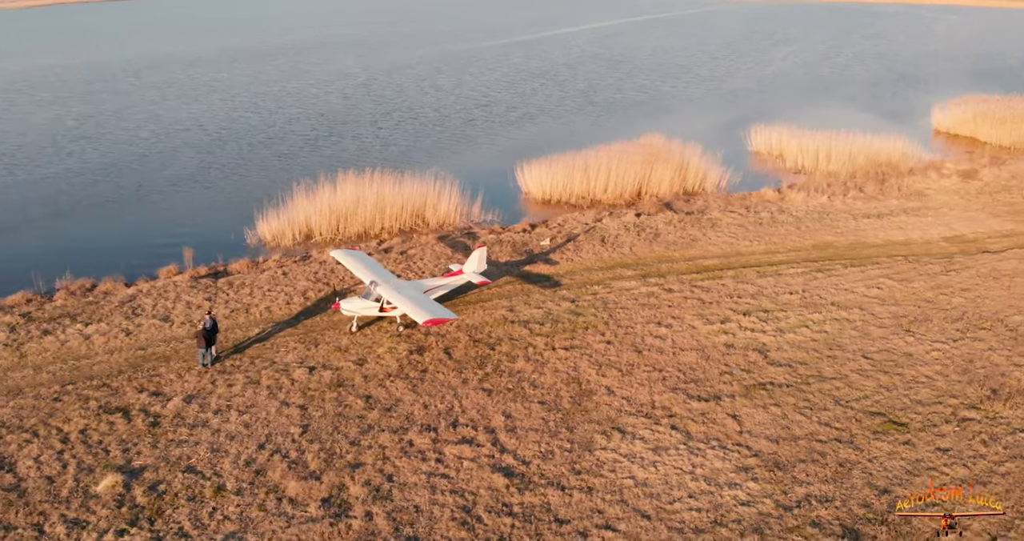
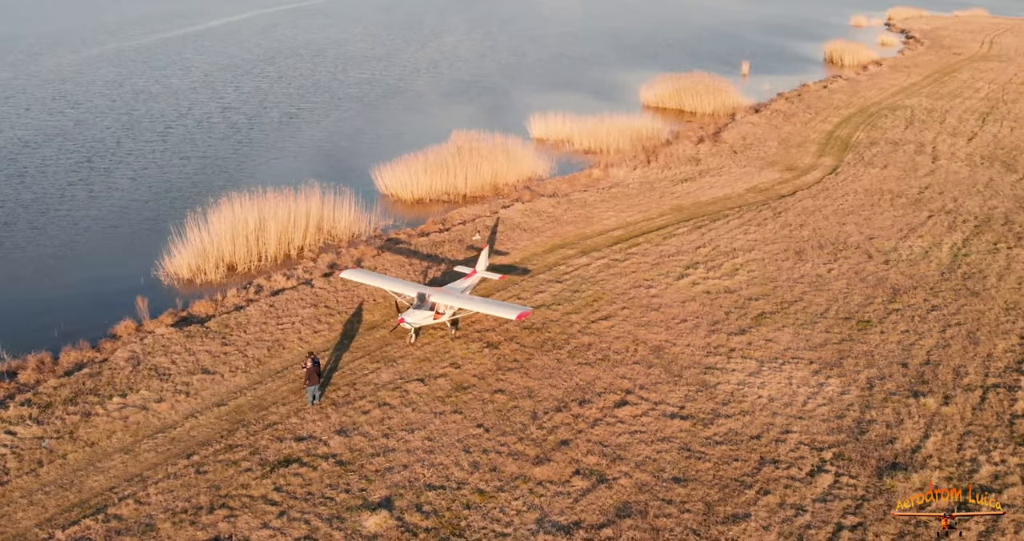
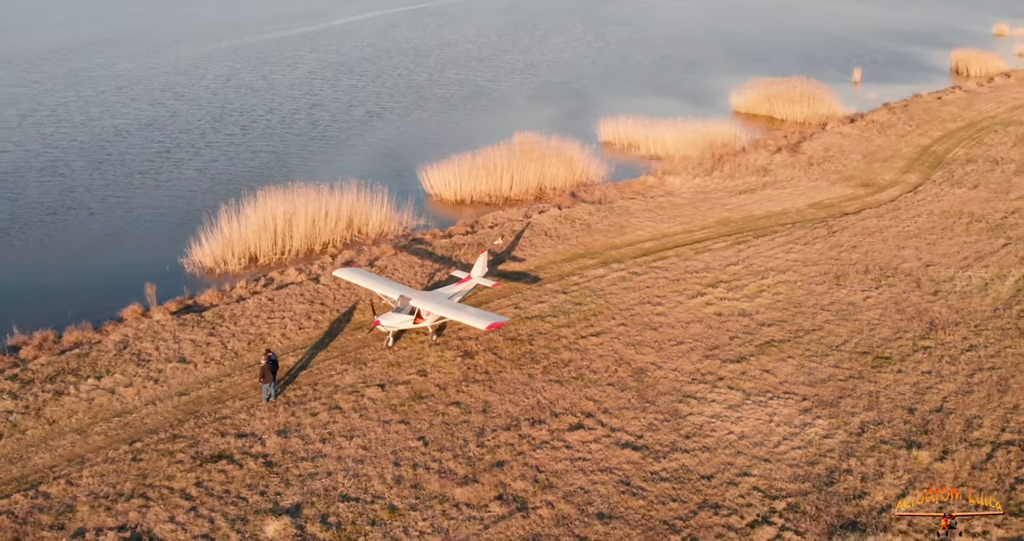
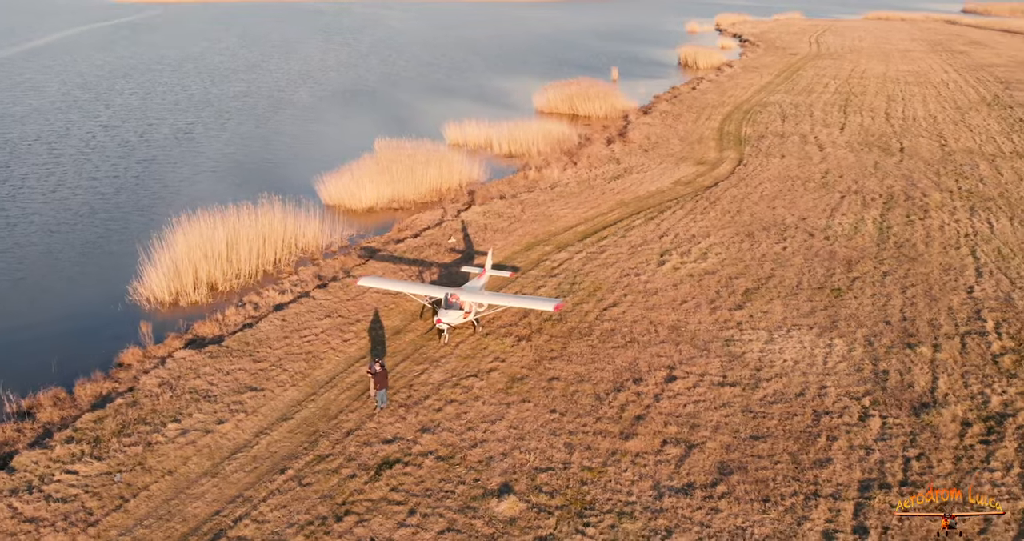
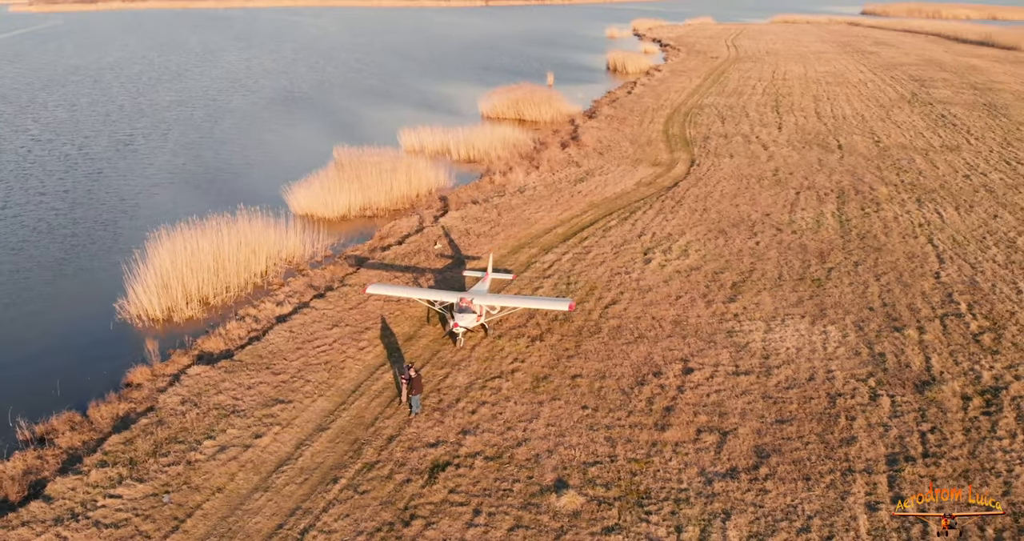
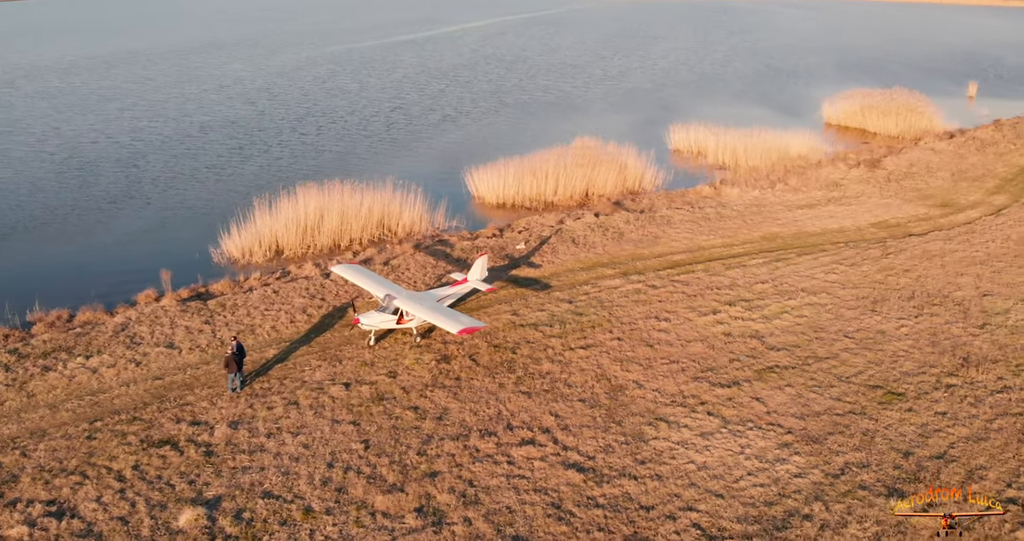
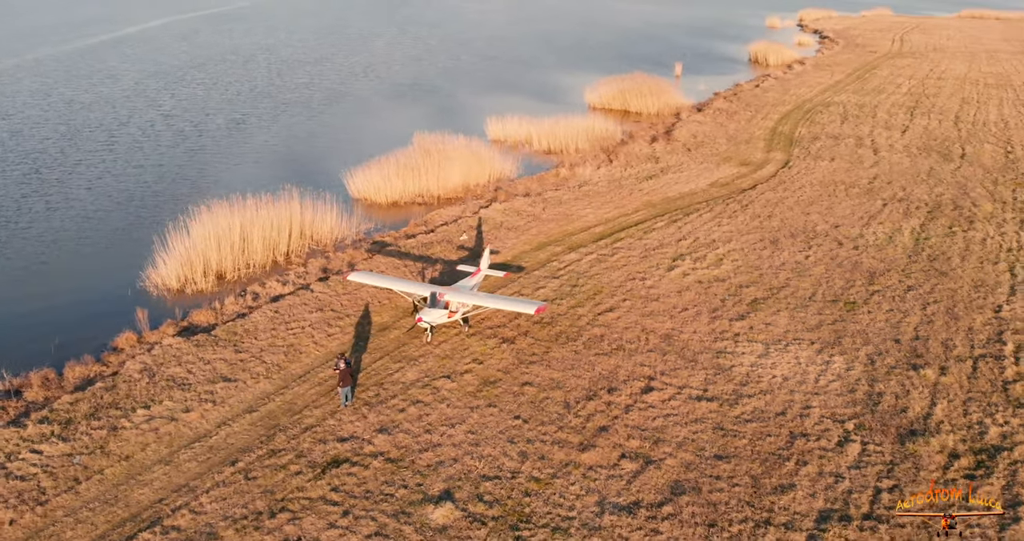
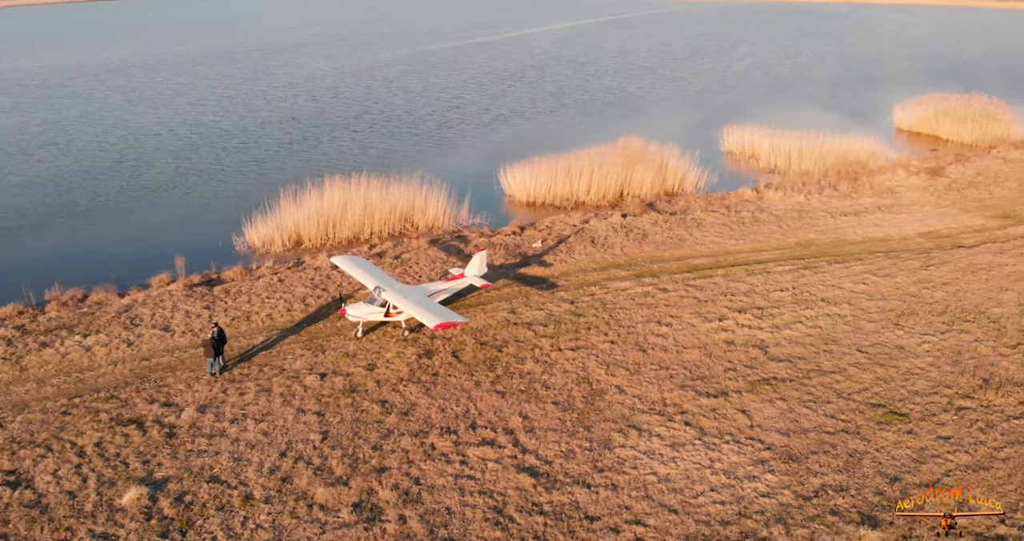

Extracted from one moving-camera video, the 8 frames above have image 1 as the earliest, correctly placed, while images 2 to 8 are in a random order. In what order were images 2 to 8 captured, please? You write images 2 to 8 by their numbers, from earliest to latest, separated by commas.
8, 6, 3, 2, 7, 4, 5
